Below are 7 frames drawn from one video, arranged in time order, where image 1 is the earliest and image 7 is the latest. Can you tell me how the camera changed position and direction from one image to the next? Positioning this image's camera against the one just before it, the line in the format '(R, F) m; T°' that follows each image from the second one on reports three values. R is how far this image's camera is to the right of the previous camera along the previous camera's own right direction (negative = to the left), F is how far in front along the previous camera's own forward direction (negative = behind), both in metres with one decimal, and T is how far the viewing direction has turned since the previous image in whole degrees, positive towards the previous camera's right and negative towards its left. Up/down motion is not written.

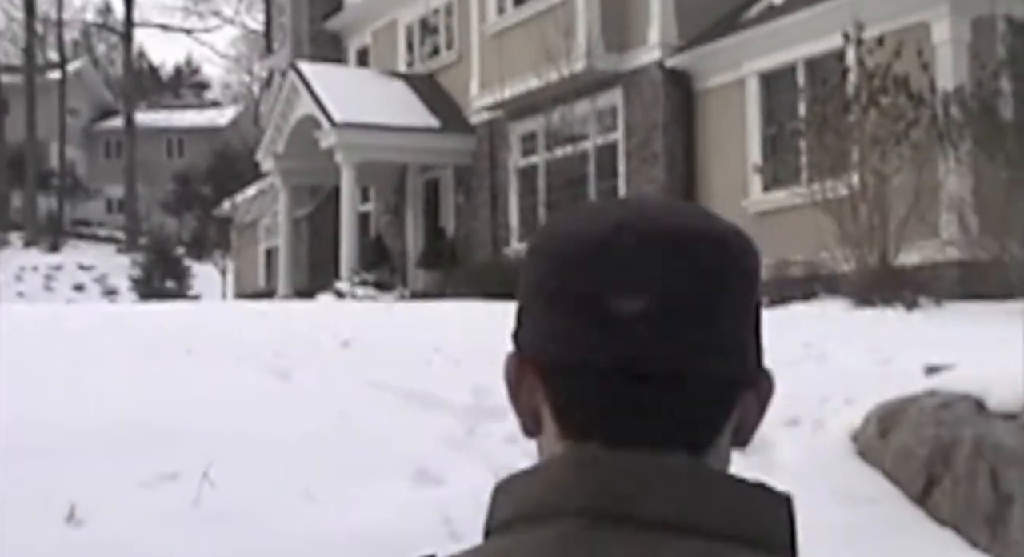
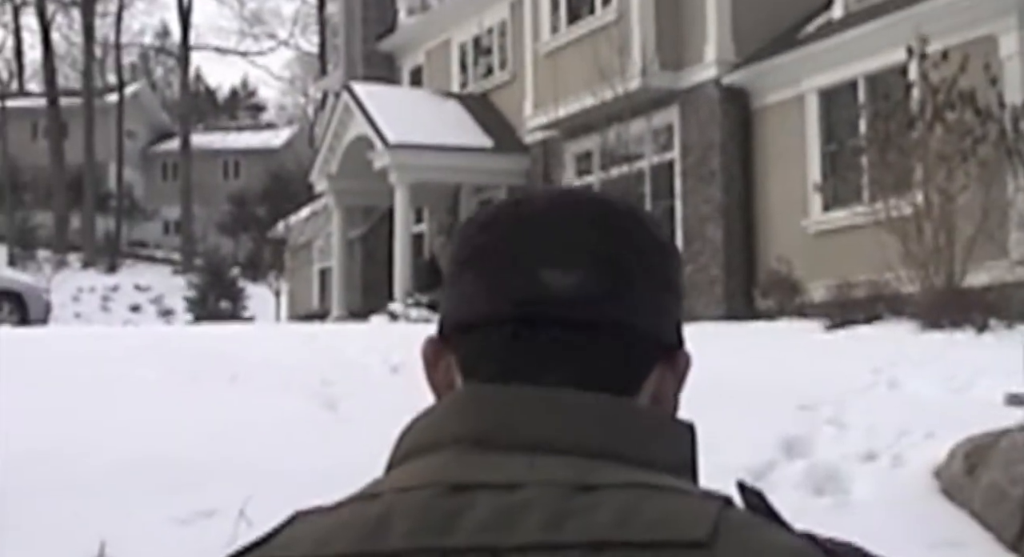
(0.0, +0.3) m; -2°
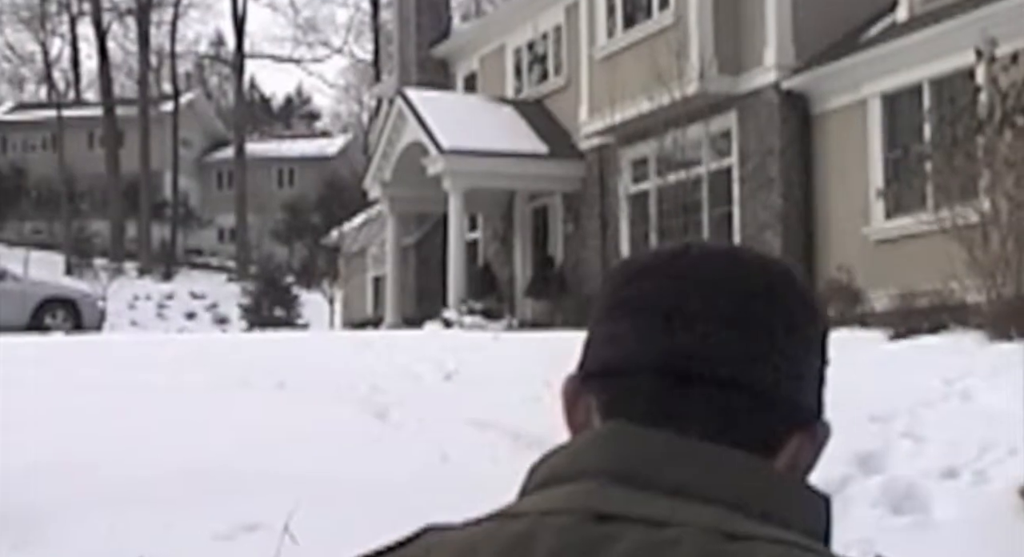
(0.0, +0.3) m; -2°
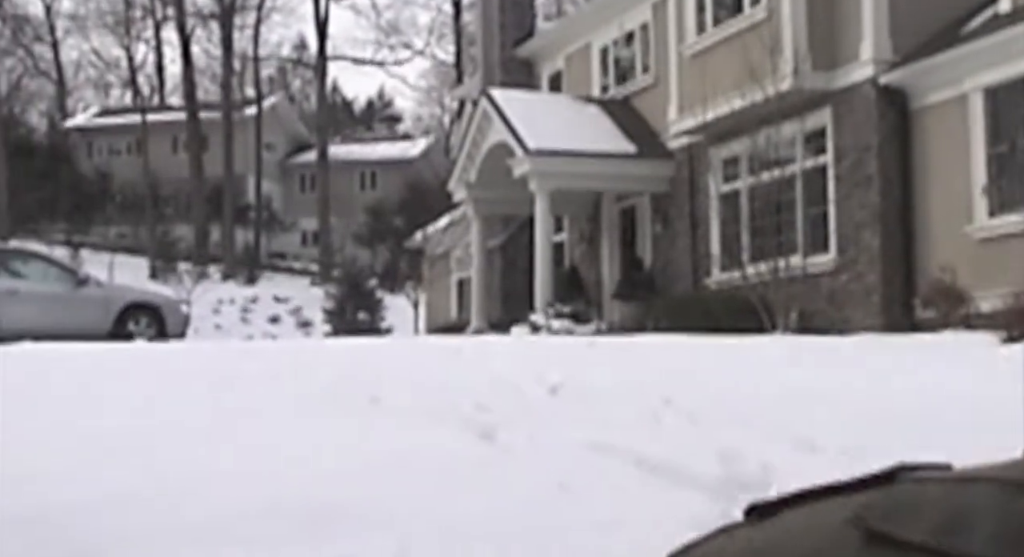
(-0.1, +0.5) m; -3°
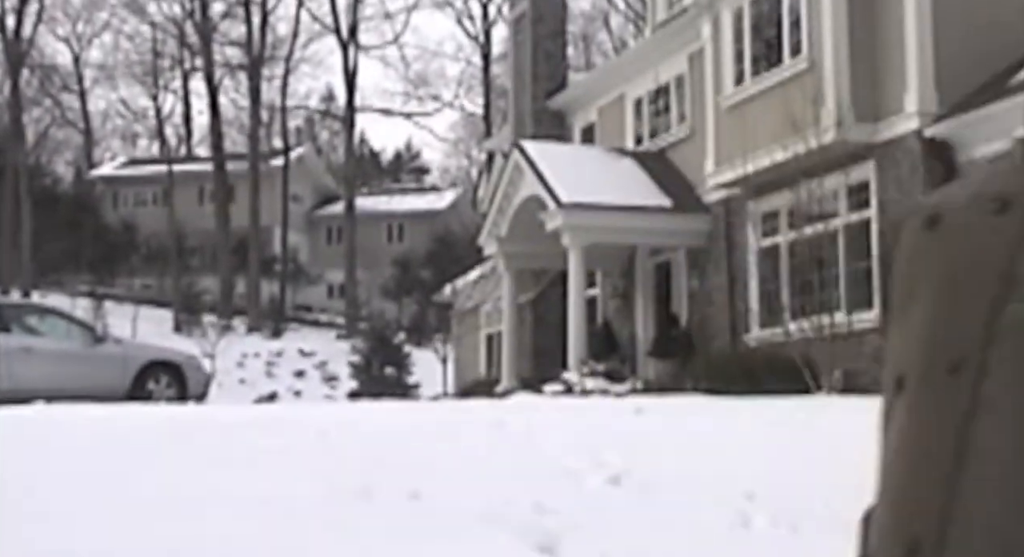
(-0.1, +0.7) m; -1°
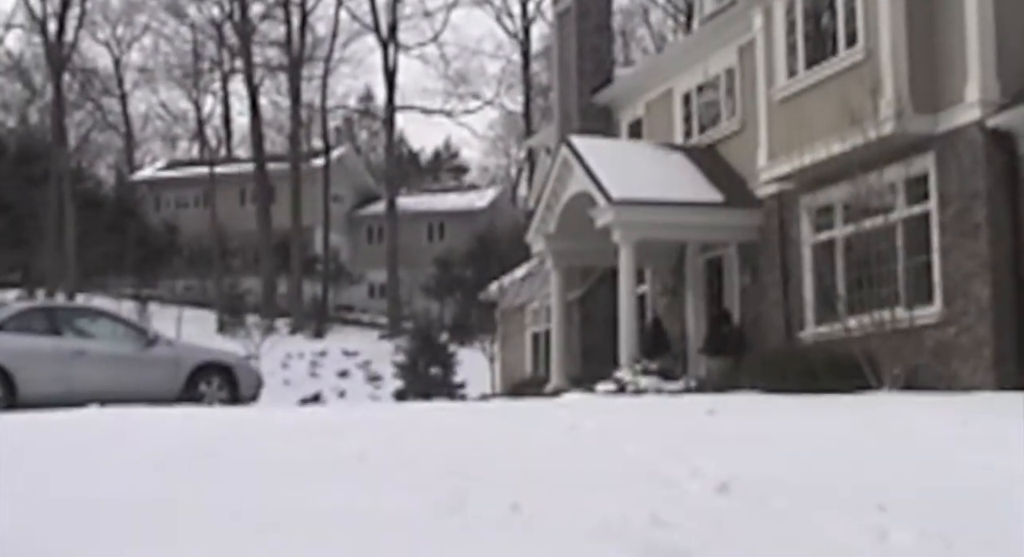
(-0.2, +0.3) m; -1°
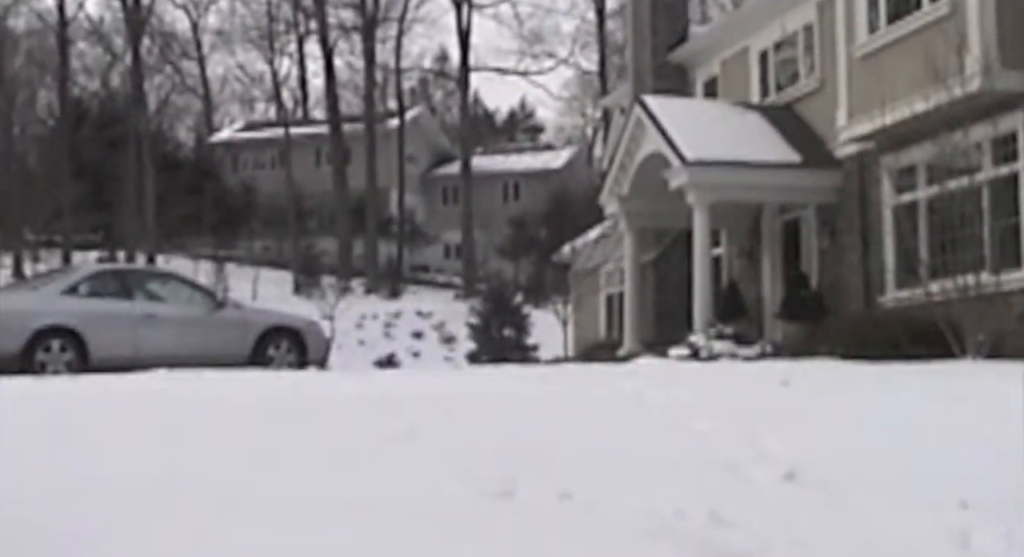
(+0.1, +0.6) m; -2°
